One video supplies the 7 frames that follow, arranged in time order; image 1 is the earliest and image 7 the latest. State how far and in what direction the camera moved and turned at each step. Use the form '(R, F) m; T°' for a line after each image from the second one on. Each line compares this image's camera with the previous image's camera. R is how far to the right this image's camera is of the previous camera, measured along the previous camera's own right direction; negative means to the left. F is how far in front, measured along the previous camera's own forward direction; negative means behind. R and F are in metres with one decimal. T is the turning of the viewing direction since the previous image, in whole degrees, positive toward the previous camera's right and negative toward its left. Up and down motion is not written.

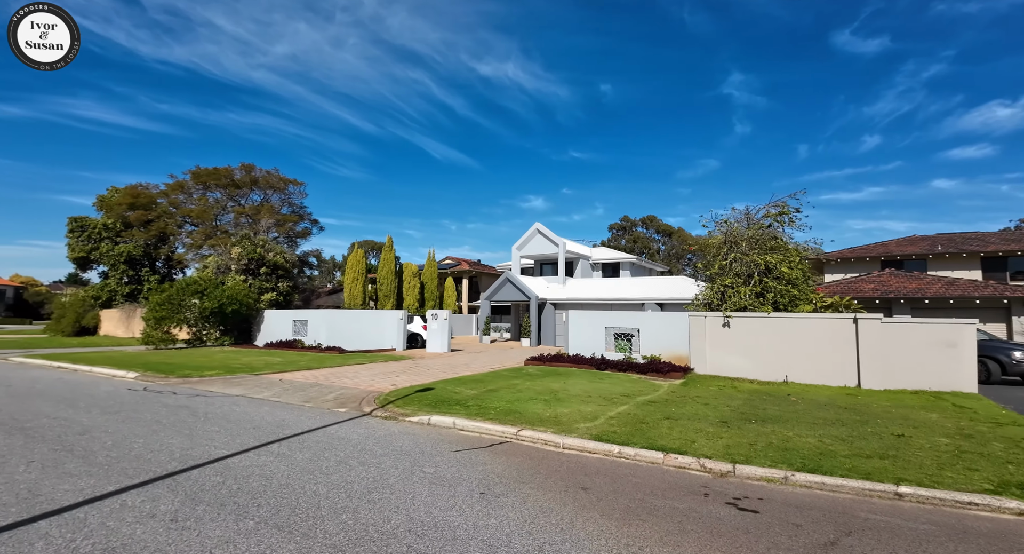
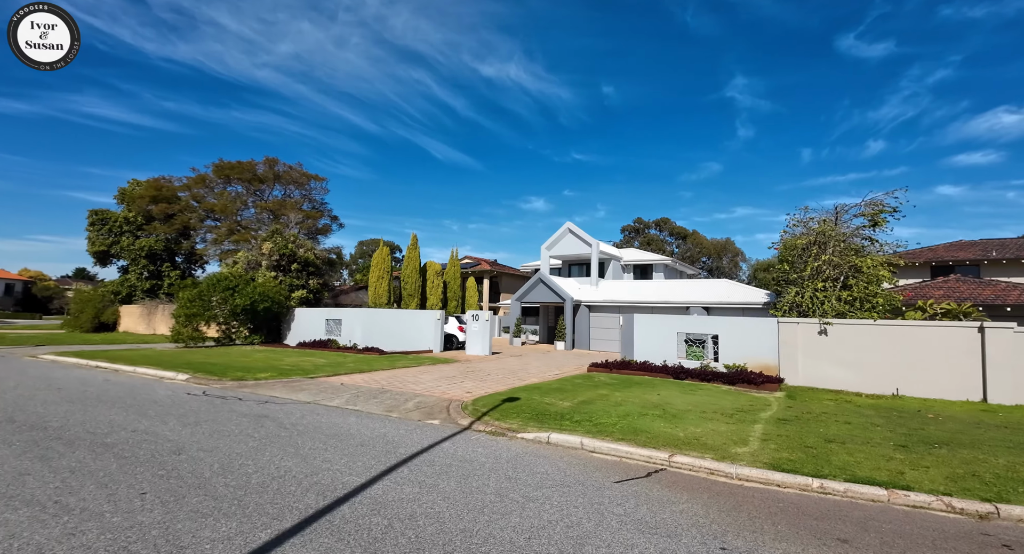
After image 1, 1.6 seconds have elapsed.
(-1.7, +0.8) m; 0°
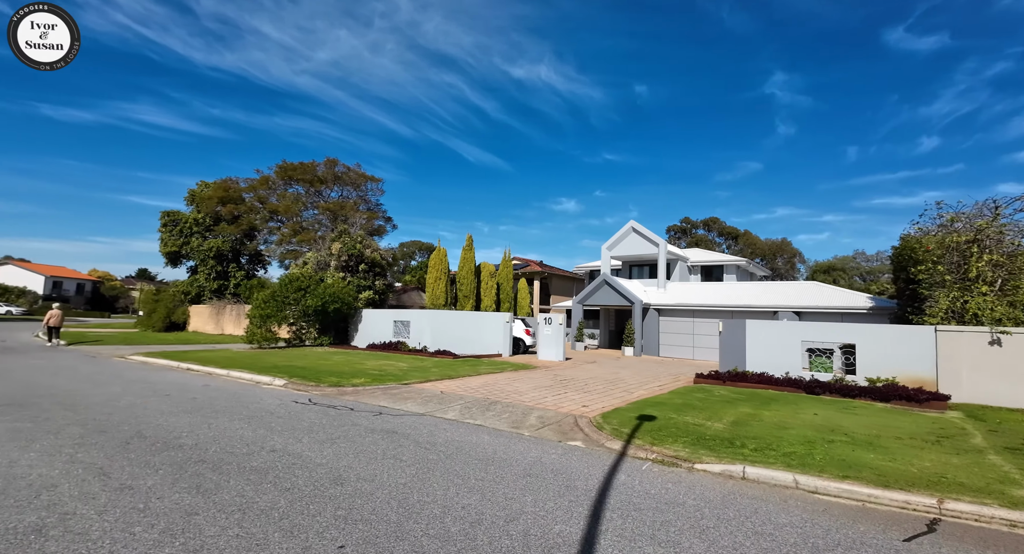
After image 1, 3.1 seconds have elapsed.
(-1.6, +0.9) m; -4°
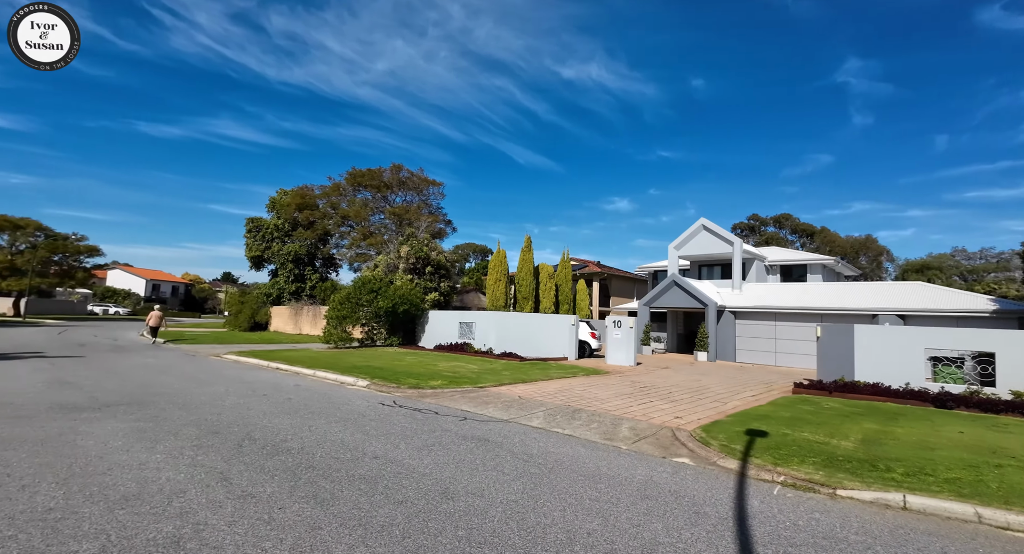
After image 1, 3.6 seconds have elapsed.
(-0.5, +0.3) m; -7°
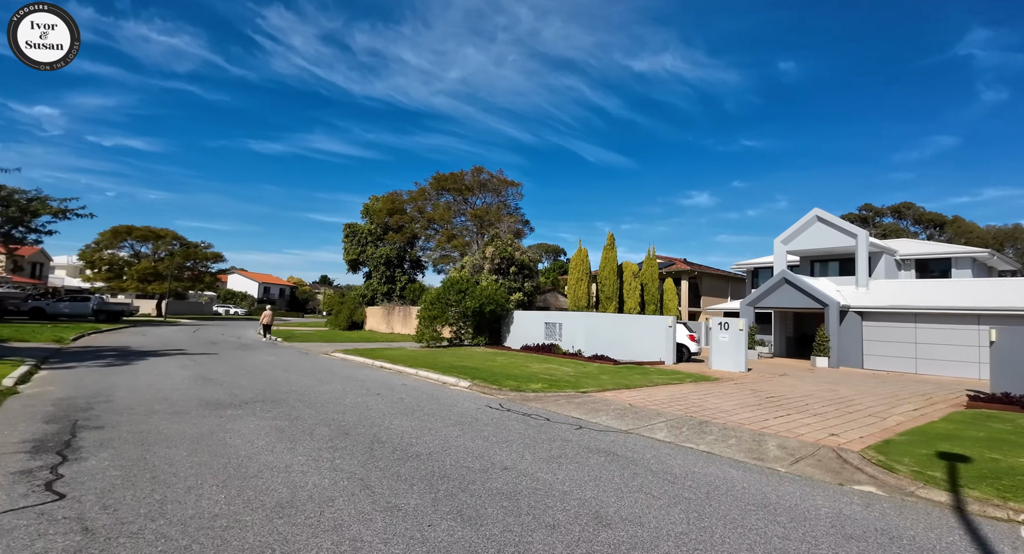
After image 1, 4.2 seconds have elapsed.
(-0.7, +0.5) m; -9°
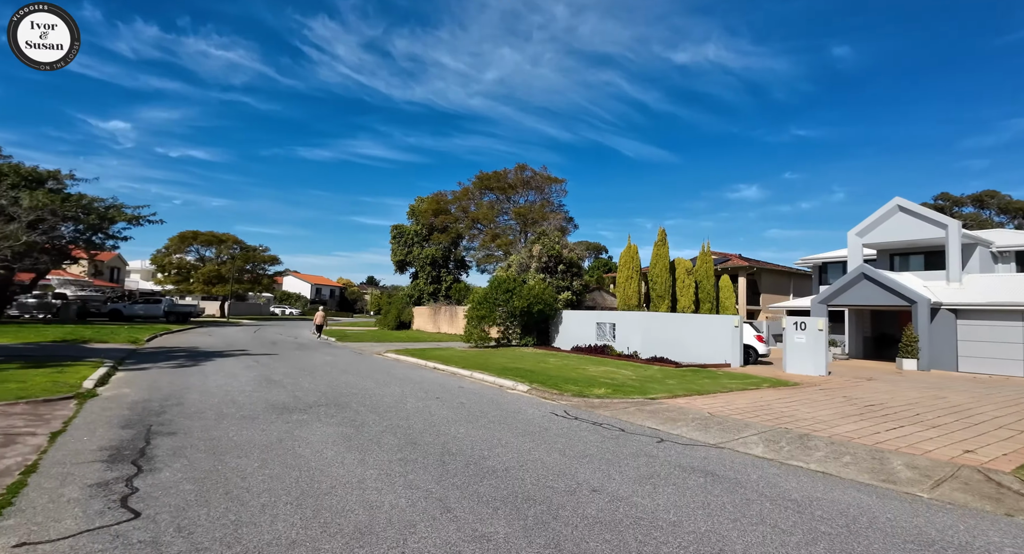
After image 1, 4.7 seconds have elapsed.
(-0.5, +0.6) m; -5°
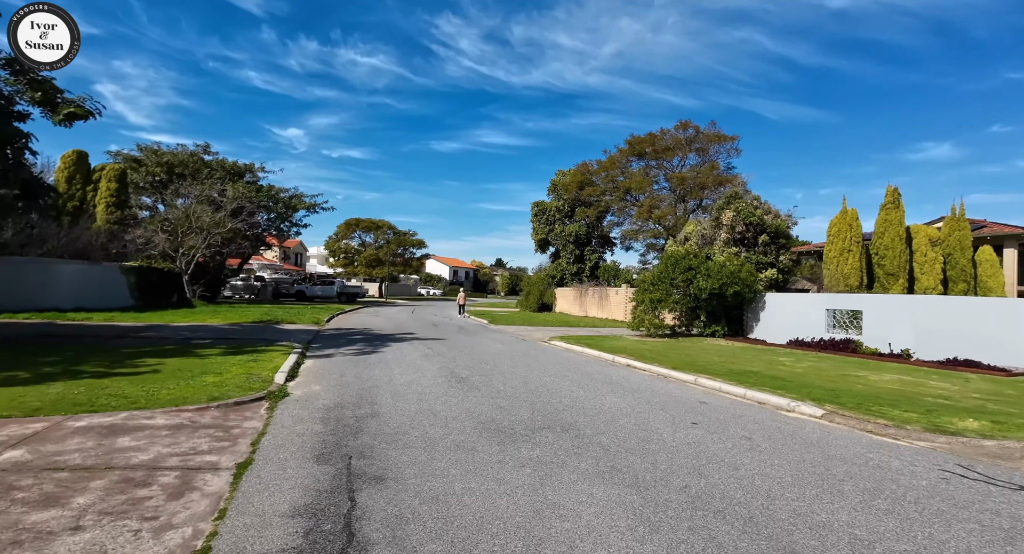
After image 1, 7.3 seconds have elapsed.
(-2.8, +3.5) m; -16°
